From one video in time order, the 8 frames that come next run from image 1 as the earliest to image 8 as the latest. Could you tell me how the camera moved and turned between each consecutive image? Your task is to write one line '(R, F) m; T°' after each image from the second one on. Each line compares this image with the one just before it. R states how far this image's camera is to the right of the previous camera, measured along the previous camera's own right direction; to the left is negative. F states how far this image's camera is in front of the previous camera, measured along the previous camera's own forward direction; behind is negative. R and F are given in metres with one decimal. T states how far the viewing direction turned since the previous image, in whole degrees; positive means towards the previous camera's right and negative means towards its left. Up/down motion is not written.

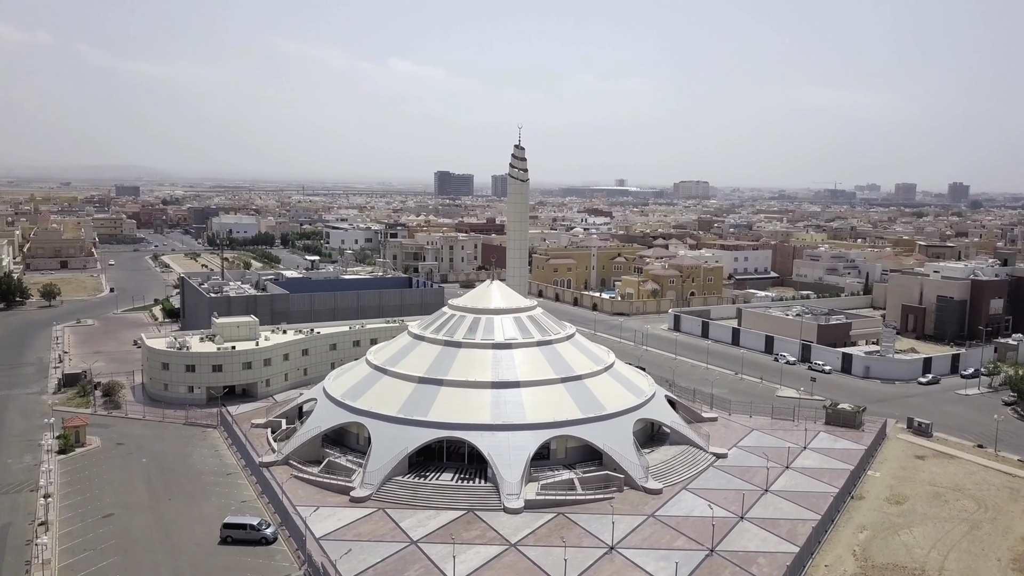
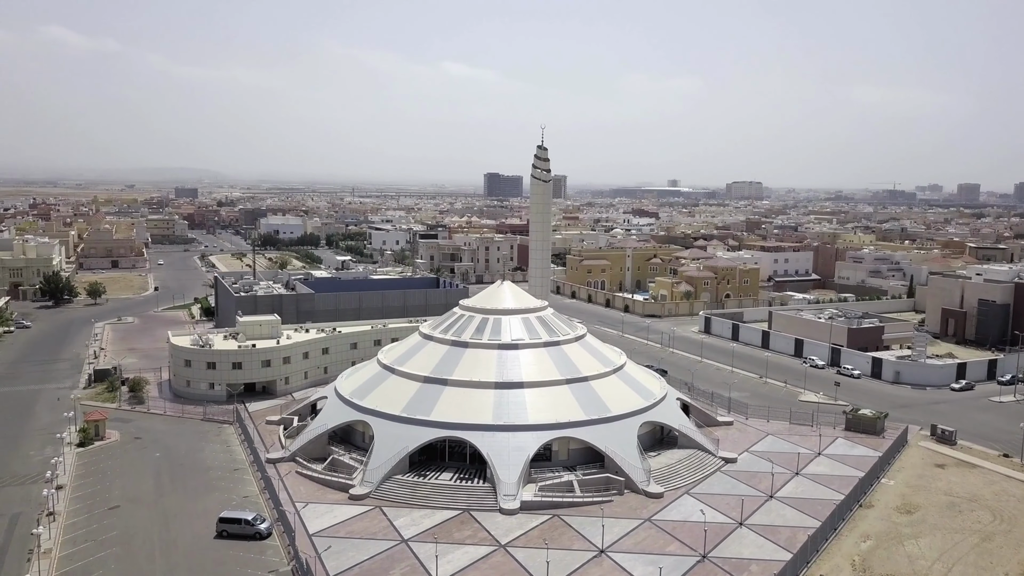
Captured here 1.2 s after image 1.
(+1.4, +0.1) m; -3°
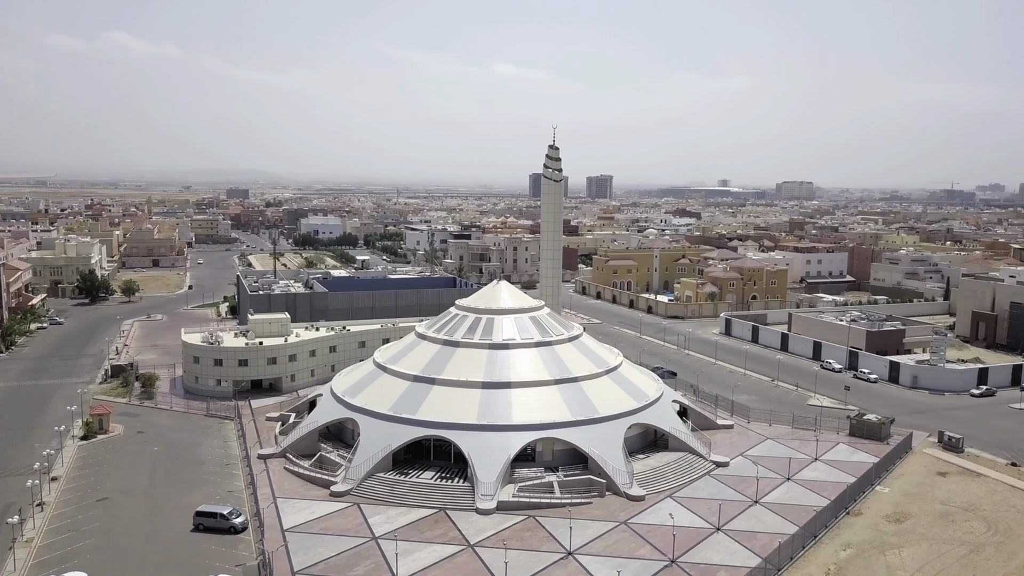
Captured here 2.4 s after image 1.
(+1.9, +0.1) m; -3°
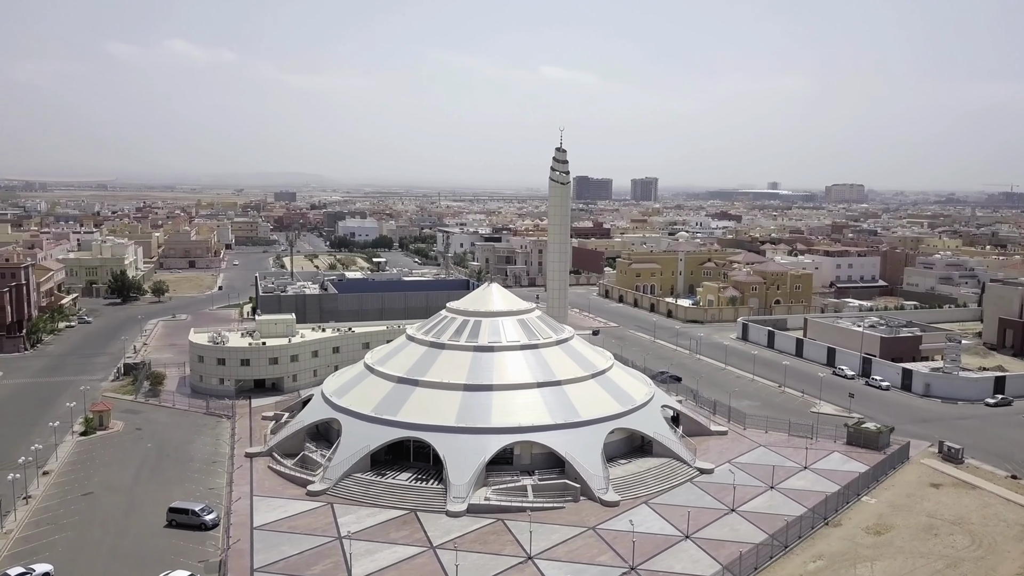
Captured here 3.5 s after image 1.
(+2.0, +0.1) m; -3°
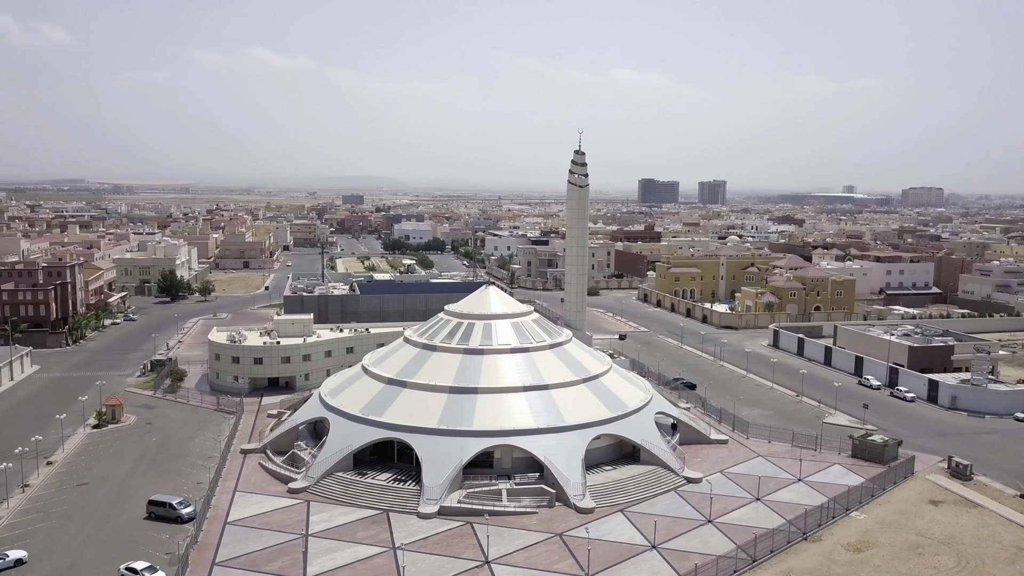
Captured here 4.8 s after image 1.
(+2.5, +0.1) m; -4°
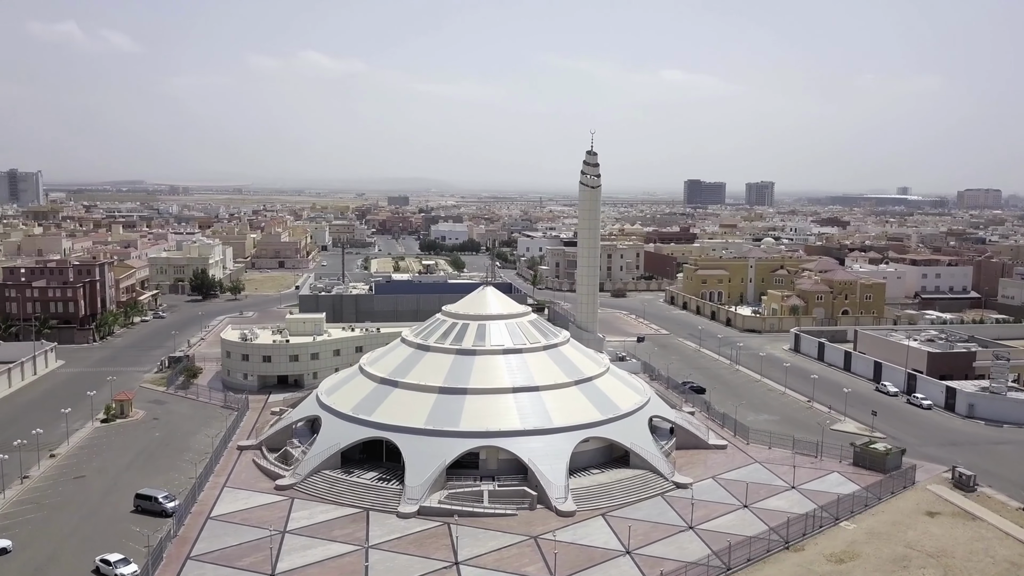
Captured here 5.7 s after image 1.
(+1.7, +0.1) m; -3°
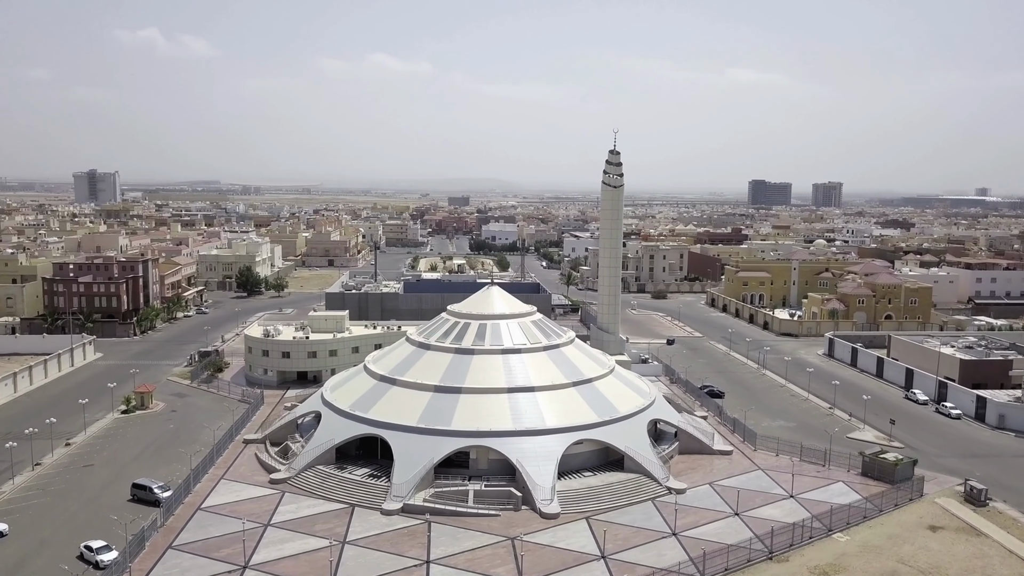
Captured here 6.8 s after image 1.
(+2.0, +0.1) m; -4°
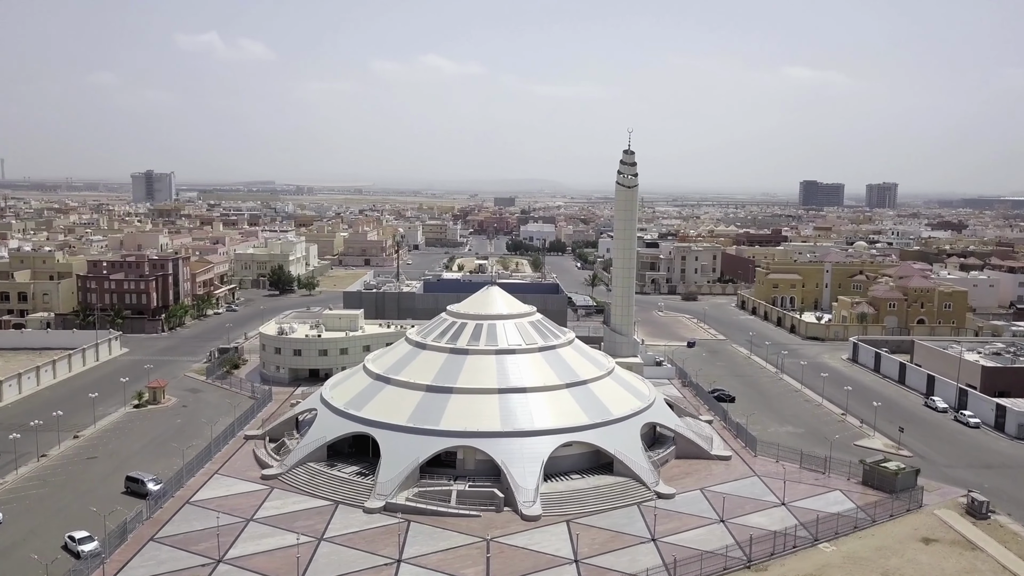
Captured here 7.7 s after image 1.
(+1.8, 0.0) m; -3°
